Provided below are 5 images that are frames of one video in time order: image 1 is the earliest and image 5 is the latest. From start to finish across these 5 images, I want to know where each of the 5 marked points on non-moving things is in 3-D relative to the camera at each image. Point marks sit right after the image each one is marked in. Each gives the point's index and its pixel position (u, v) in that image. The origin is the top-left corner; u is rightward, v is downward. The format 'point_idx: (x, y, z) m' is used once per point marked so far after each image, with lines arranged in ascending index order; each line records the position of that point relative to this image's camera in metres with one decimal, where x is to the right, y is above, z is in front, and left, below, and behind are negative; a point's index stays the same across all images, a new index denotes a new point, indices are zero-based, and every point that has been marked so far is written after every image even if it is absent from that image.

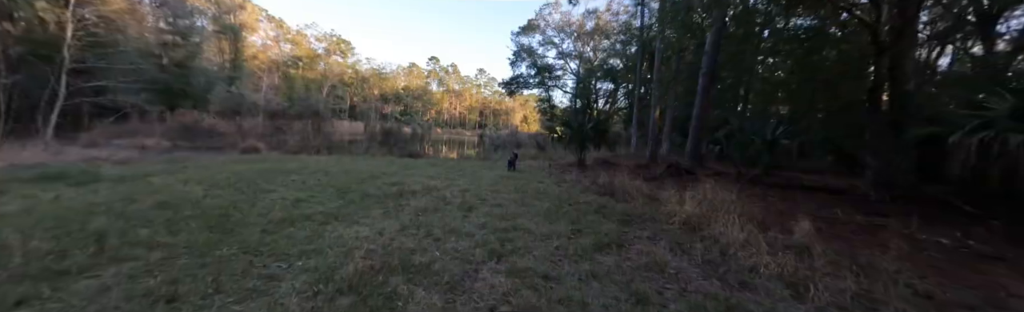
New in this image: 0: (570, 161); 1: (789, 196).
0: (+2.4, -0.2, +12.1) m
1: (+6.0, -0.9, +6.6) m
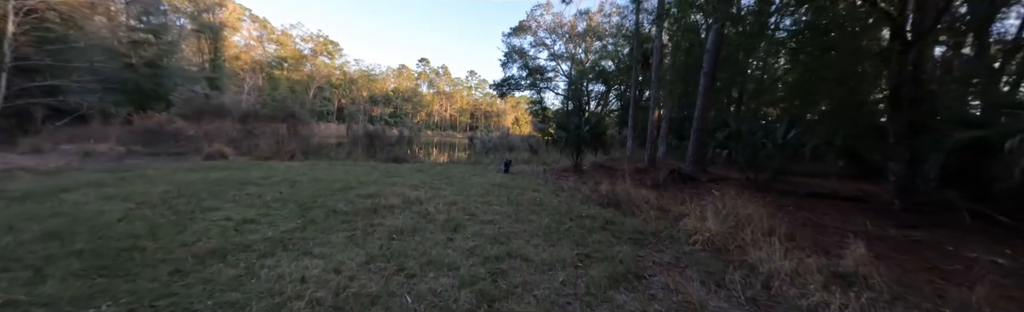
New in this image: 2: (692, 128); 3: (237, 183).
0: (+2.1, -0.3, +11.4) m
1: (+5.9, -1.0, +6.1) m
2: (+5.9, +0.9, +9.9) m
3: (-4.7, -0.5, +5.2) m
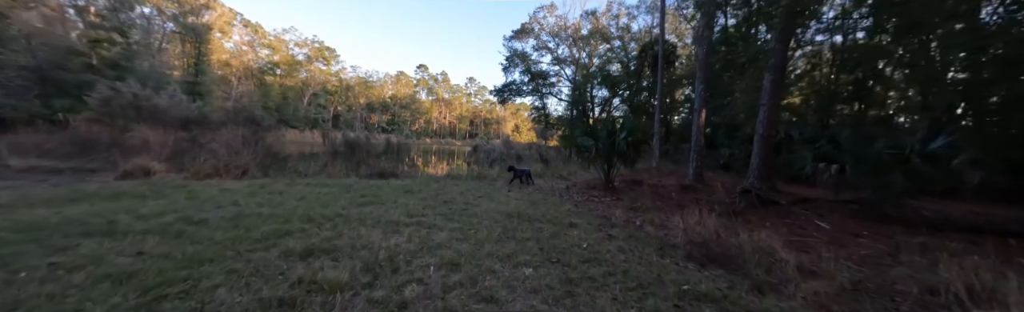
0: (+2.5, -0.7, +9.3) m
1: (+6.3, -1.2, +3.9) m
2: (+6.3, +0.6, +7.8) m
3: (-4.3, -0.7, +3.0) m
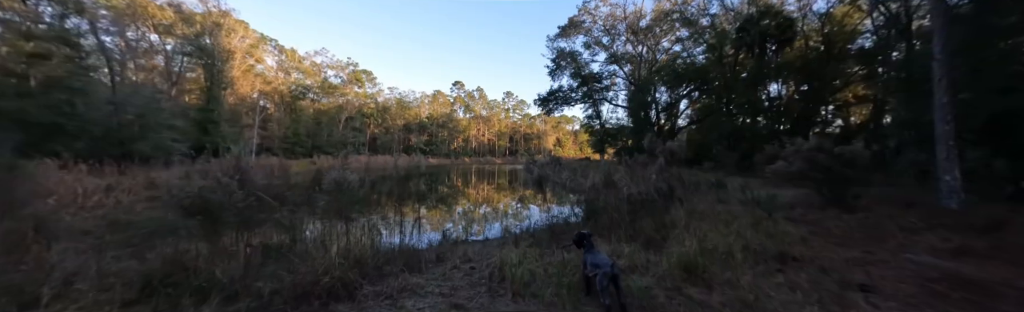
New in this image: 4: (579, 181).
0: (+4.3, -1.3, +2.5) m
1: (+7.4, -1.4, -3.3) m
2: (+7.8, +0.3, +0.6) m
3: (-3.2, -1.3, -2.9) m
4: (+3.0, -0.9, +12.4) m
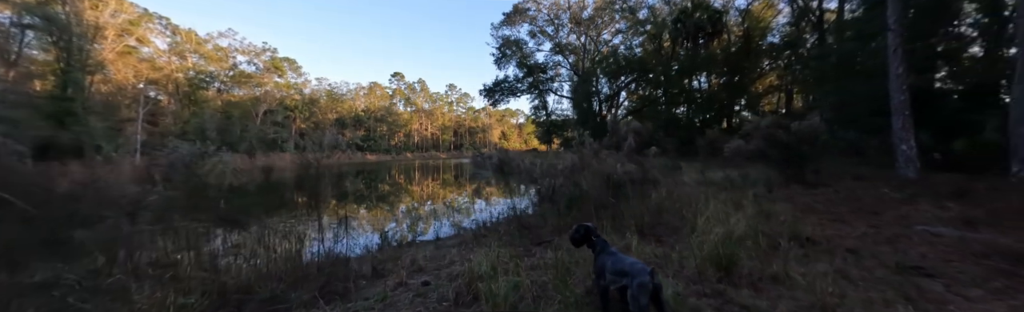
0: (+3.9, -1.1, +3.0) m
1: (+8.0, -1.2, -2.2) m
2: (+7.7, +0.5, +1.7) m
3: (-2.5, -1.4, -3.6) m
4: (+0.9, -0.6, +12.5) m
